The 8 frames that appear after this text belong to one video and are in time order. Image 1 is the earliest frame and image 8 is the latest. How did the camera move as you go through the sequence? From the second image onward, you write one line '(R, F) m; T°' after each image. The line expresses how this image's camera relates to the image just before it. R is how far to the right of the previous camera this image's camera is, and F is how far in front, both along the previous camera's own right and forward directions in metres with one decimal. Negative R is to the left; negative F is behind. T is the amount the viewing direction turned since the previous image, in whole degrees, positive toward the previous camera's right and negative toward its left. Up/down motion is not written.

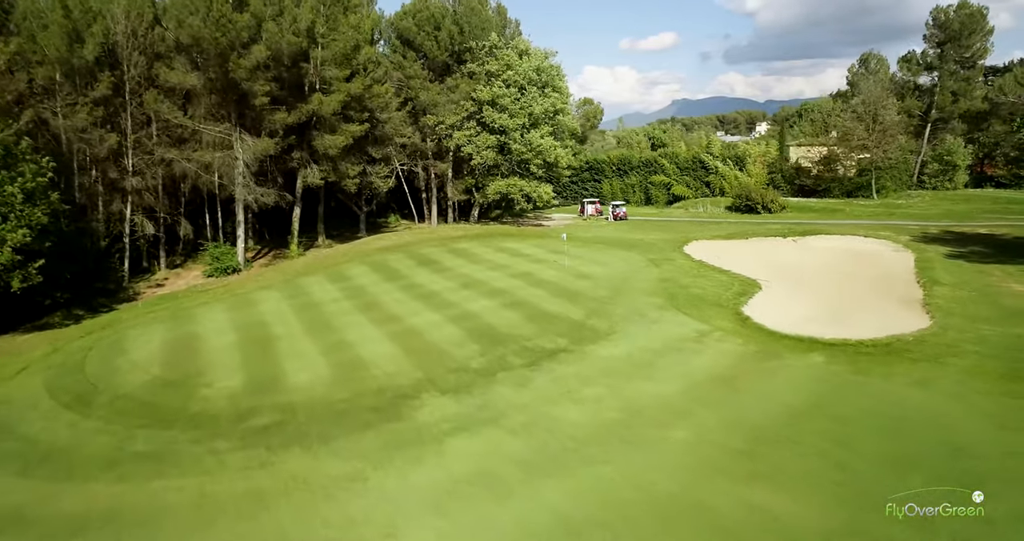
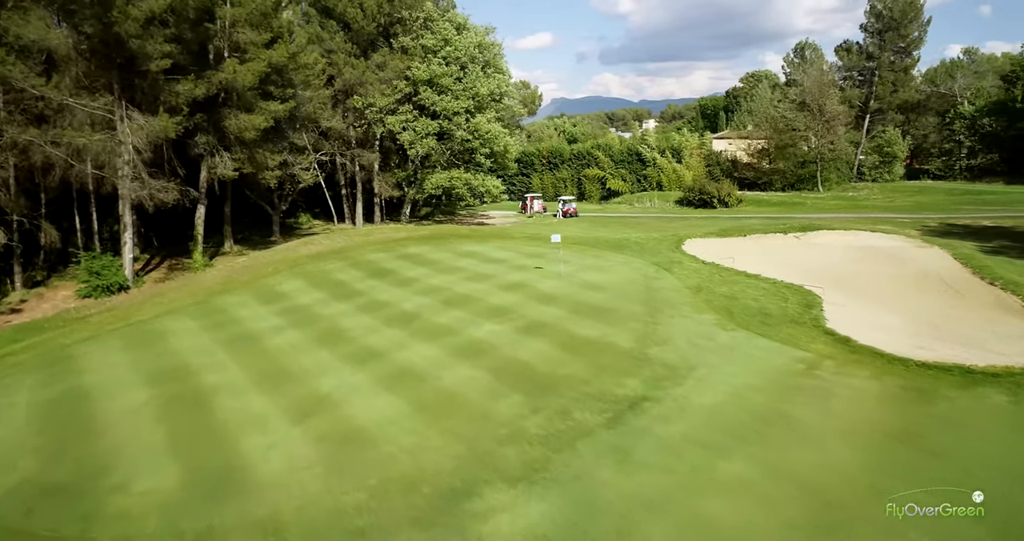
(-2.9, +5.2) m; +9°
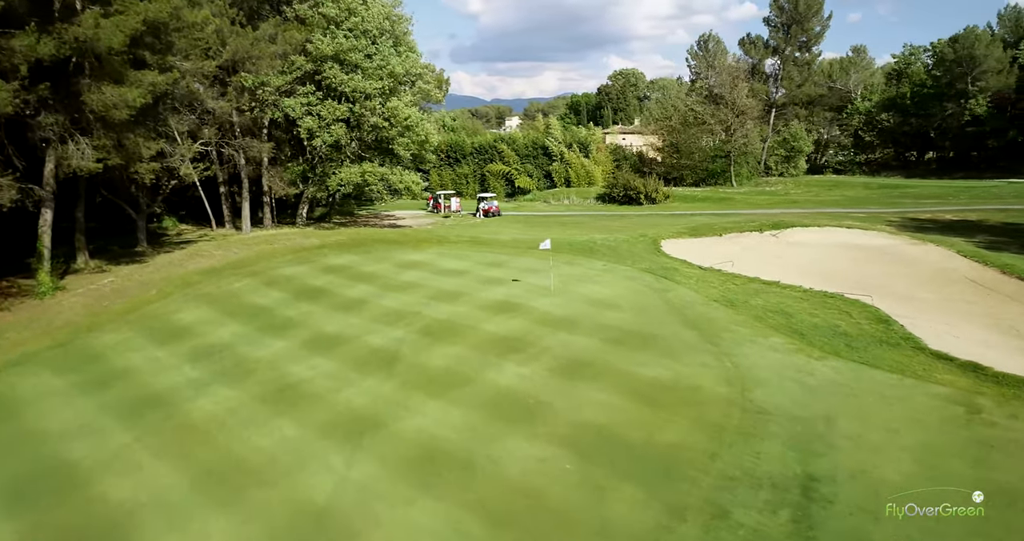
(-2.8, +4.5) m; +11°
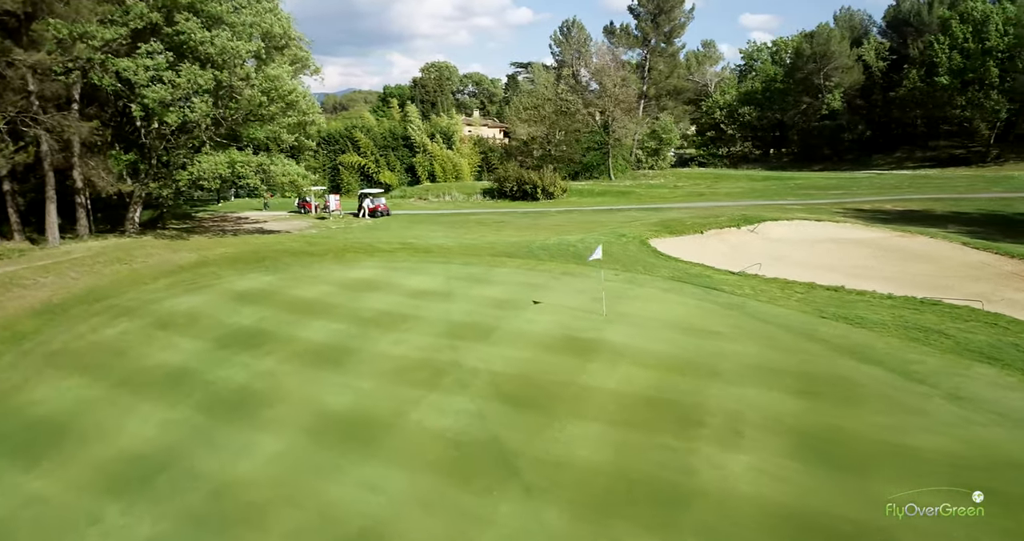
(-4.2, +5.4) m; +17°
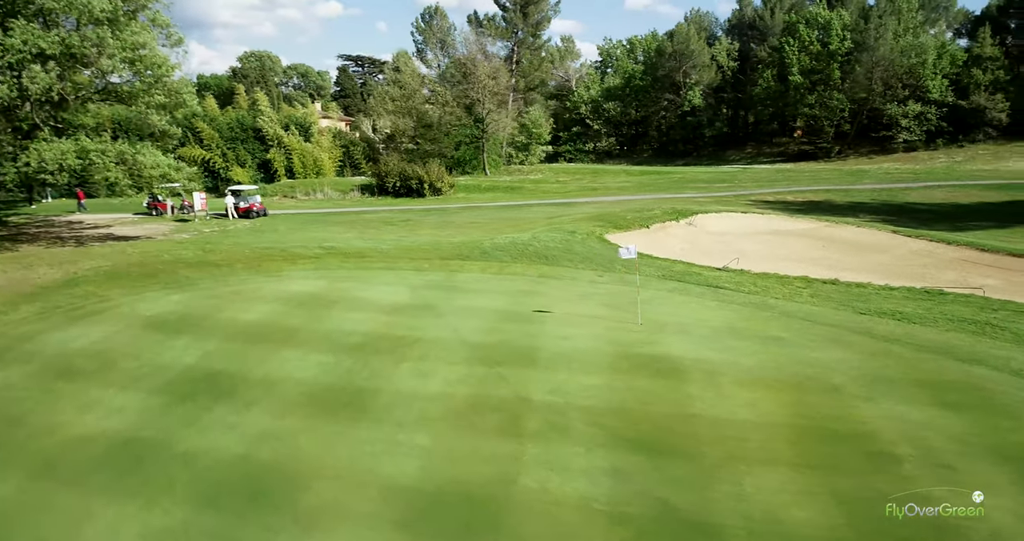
(-2.9, +2.6) m; +14°
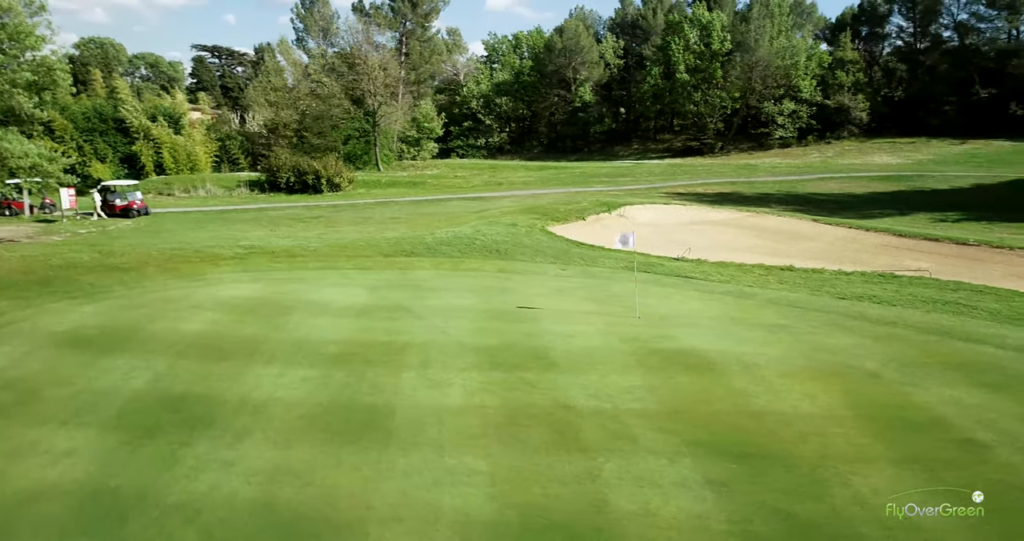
(-1.7, +1.2) m; +11°
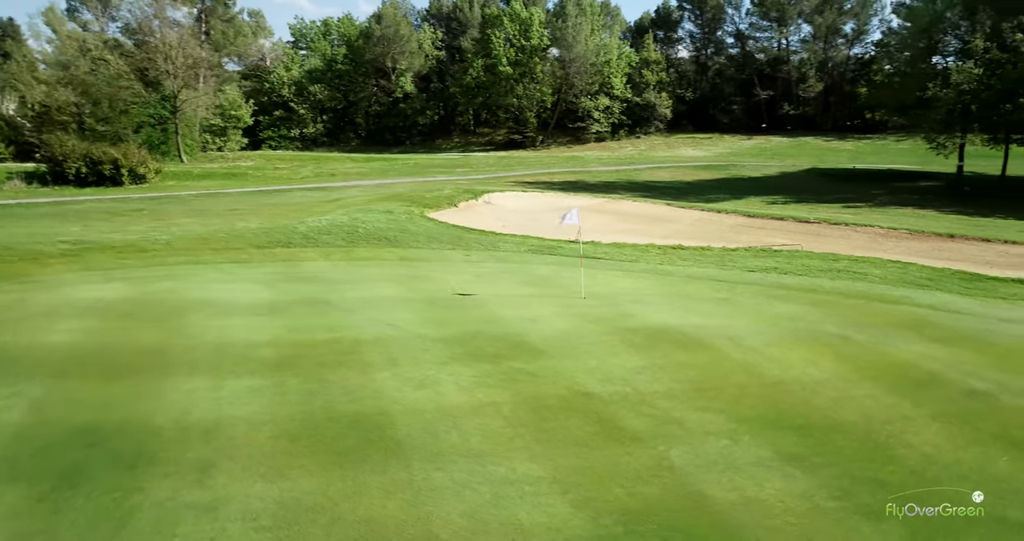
(-1.8, +1.3) m; +16°
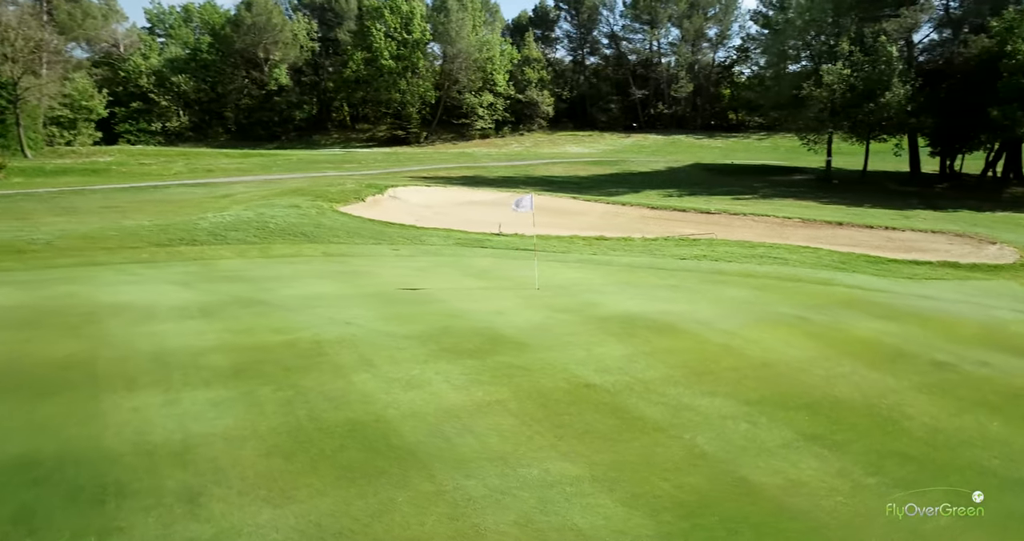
(-1.0, +0.5) m; +10°
